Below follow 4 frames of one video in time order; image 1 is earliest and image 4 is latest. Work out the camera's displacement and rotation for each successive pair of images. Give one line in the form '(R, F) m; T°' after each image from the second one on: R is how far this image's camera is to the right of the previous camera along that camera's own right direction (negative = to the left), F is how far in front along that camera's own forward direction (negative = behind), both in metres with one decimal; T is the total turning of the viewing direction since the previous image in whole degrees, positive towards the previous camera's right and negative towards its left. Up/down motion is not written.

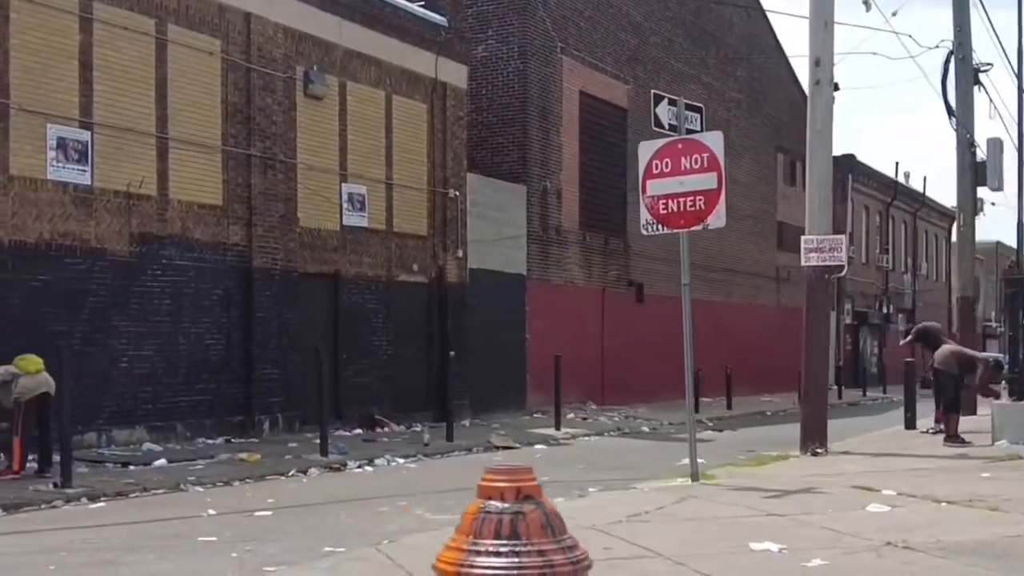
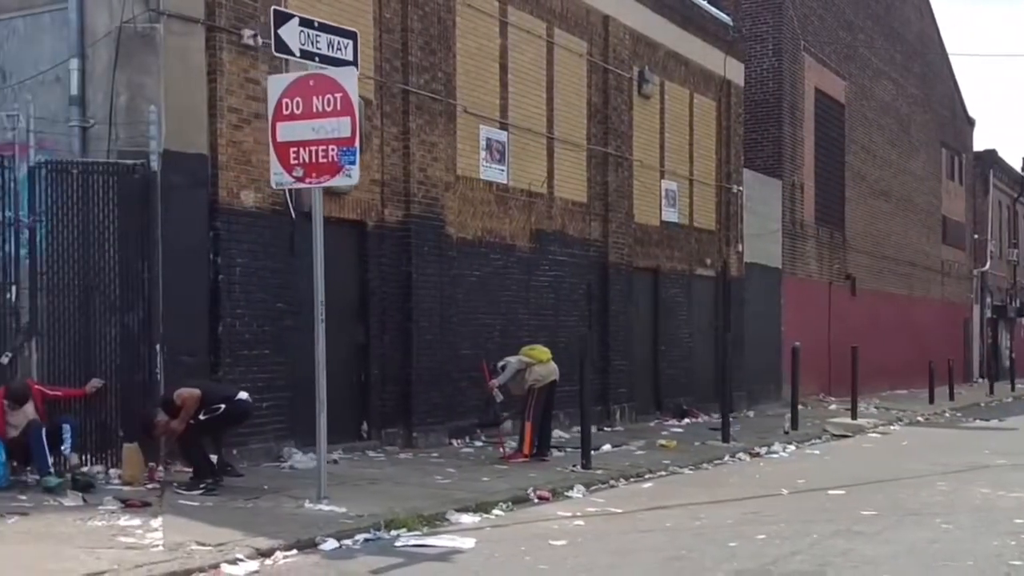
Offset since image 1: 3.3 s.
(-4.5, -0.6) m; -2°
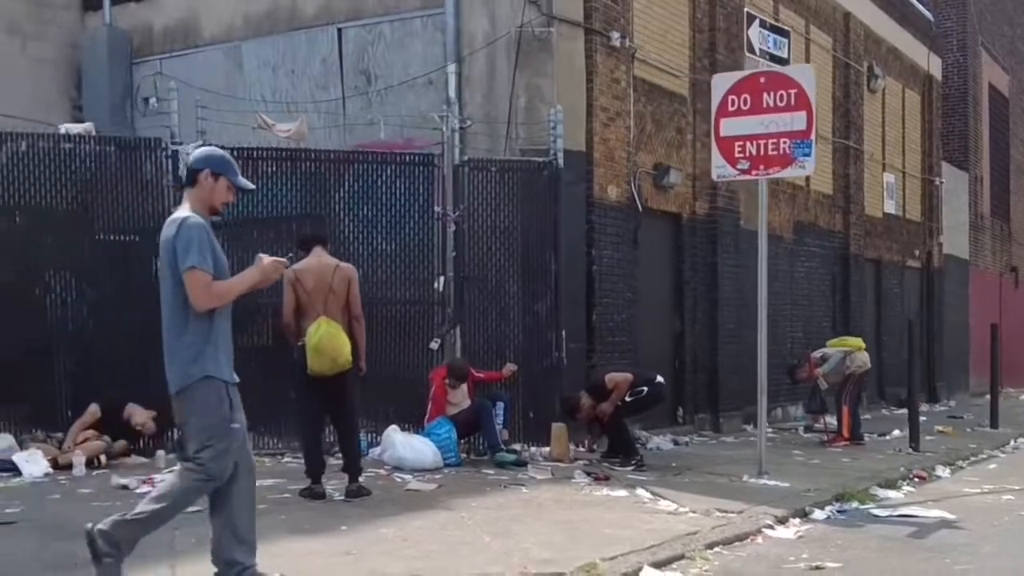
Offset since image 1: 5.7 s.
(-2.8, -0.6) m; -3°
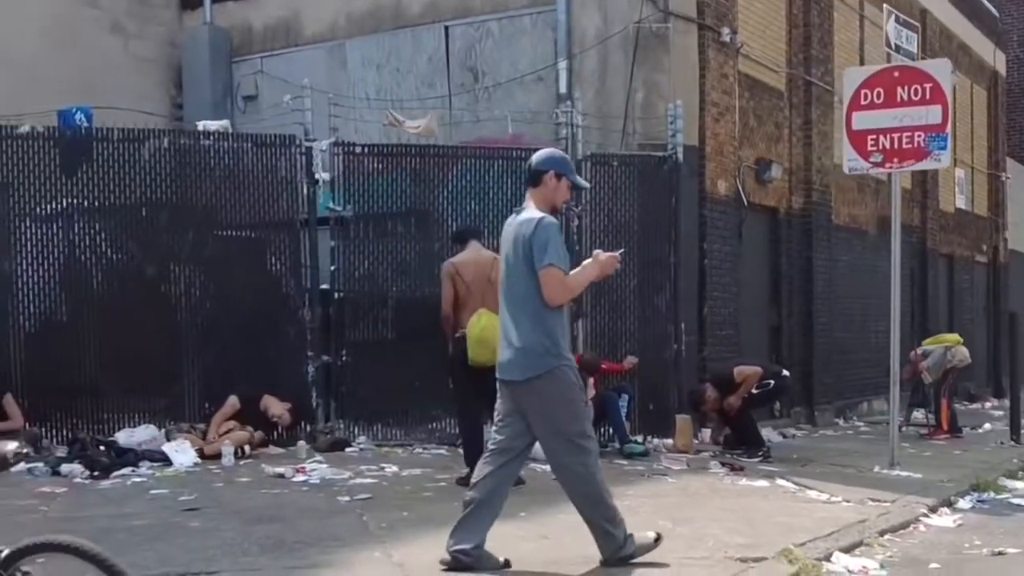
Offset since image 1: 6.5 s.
(-0.8, -0.1) m; -1°
